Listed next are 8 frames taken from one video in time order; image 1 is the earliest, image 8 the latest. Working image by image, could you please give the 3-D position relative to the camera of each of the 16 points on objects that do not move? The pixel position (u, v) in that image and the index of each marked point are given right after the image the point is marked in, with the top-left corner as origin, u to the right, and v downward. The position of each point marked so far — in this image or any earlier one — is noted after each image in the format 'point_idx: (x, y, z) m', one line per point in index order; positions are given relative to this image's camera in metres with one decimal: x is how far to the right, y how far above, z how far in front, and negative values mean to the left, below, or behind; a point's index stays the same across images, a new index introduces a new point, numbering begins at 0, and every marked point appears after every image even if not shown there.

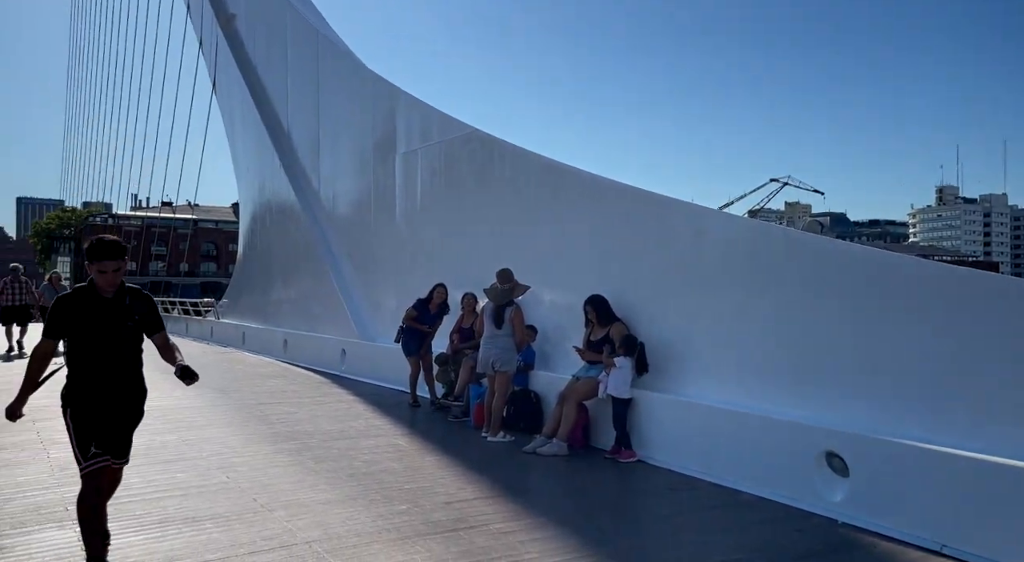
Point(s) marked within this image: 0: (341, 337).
0: (-2.1, -0.7, +10.1) m
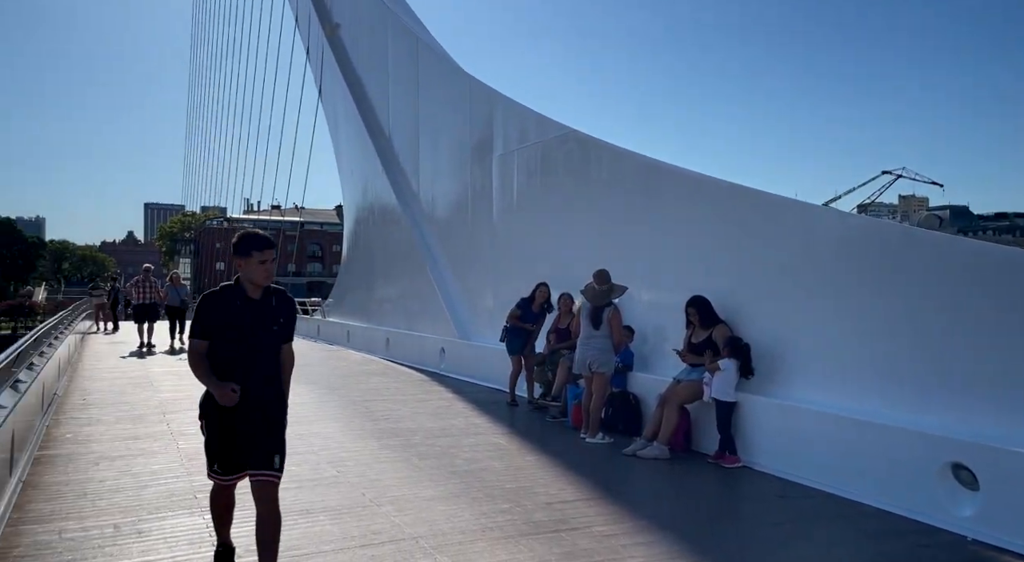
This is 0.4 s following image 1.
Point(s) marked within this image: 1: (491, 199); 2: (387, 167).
0: (-0.9, -0.7, +10.4) m
1: (-0.2, +1.0, +9.5) m
2: (-2.0, +1.8, +13.3) m
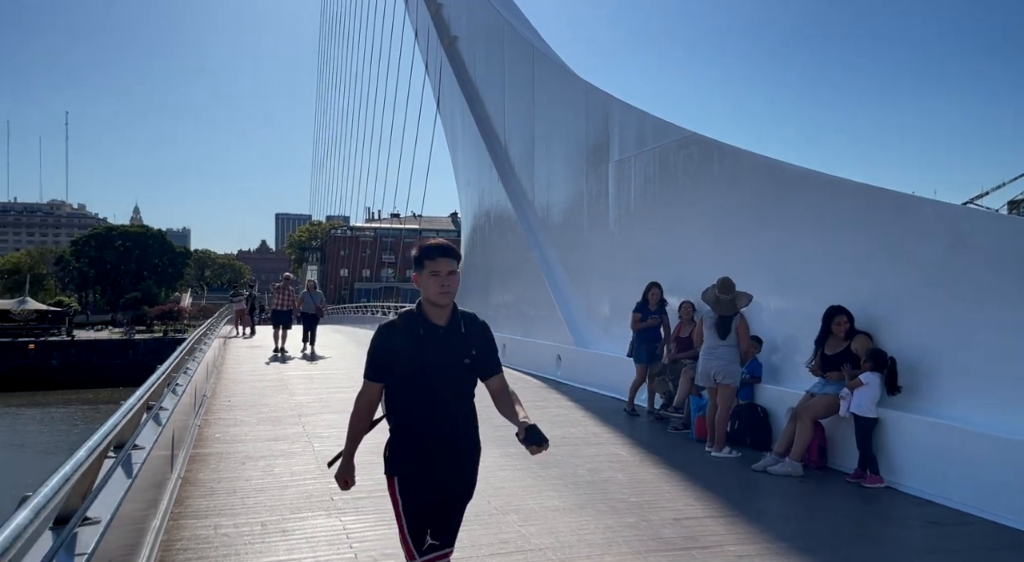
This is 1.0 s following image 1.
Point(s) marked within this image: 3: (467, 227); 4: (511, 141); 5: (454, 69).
0: (+0.6, -0.8, +10.4) m
1: (+1.1, +0.9, +9.5) m
2: (-0.1, +1.7, +13.5) m
3: (-0.9, +1.1, +16.2) m
4: (0.0, +2.3, +13.4) m
5: (-1.1, +4.2, +16.5) m
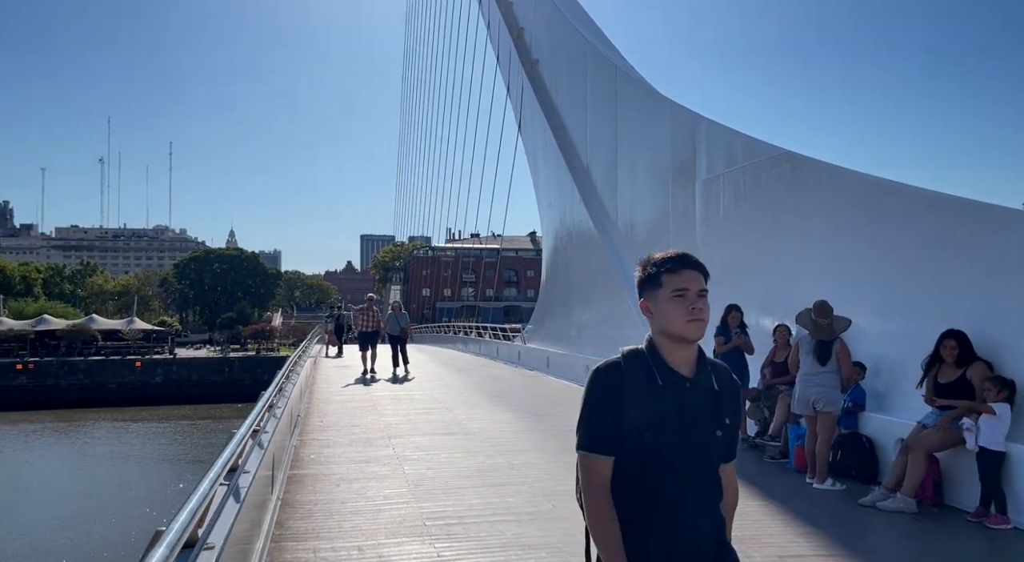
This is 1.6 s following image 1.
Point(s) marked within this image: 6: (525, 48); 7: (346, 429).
0: (+1.6, -1.0, +10.2) m
1: (+2.1, +0.6, +9.3) m
2: (+1.2, +1.4, +13.4) m
3: (+0.7, +0.7, +16.2) m
4: (+1.3, +1.9, +13.4) m
5: (+0.5, +3.8, +16.6) m
6: (+0.3, +5.0, +17.8) m
7: (-1.4, -1.2, +7.1) m
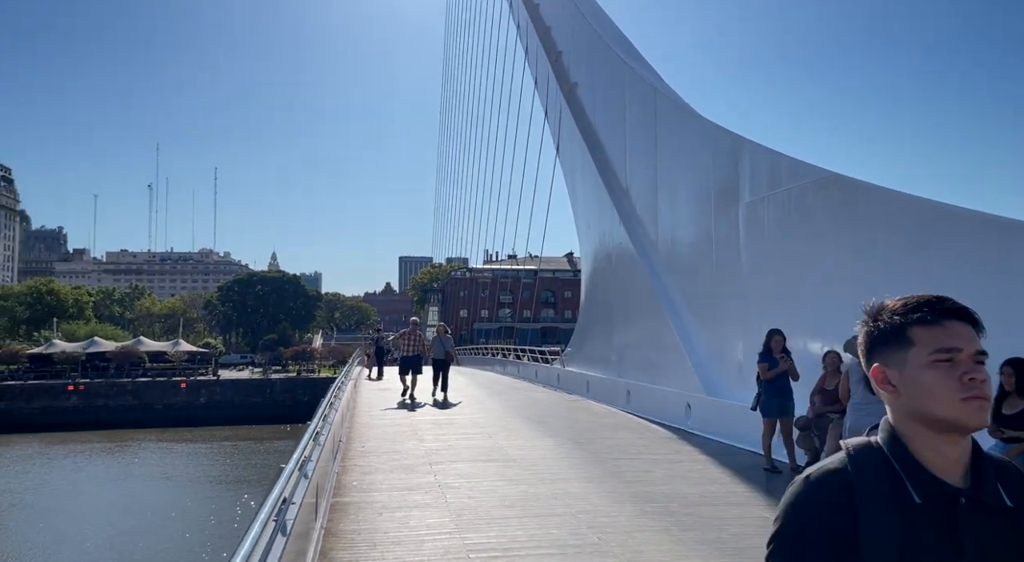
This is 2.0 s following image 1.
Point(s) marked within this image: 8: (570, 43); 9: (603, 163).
0: (+2.1, -1.3, +10.1) m
1: (+2.5, +0.4, +9.2) m
2: (+1.8, +1.0, +13.3) m
3: (+1.5, +0.2, +16.2) m
4: (+1.9, +1.6, +13.3) m
5: (+1.2, +3.3, +16.6) m
6: (+1.1, +4.5, +17.8) m
7: (-1.1, -1.5, +7.1) m
8: (+1.2, +5.0, +17.6) m
9: (+1.6, +2.1, +14.8) m
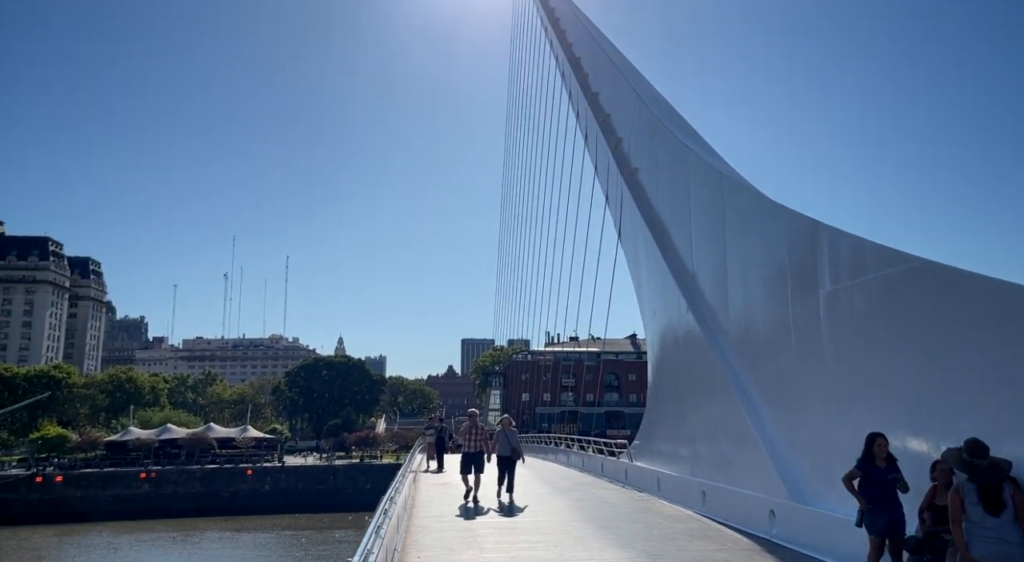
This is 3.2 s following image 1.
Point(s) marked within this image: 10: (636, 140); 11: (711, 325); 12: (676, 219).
0: (+2.9, -2.4, +9.3) m
1: (+3.2, -0.6, +8.6) m
2: (+2.8, -0.4, +12.8) m
3: (+2.6, -1.4, +15.5) m
4: (+2.9, +0.2, +12.8) m
5: (+2.4, +1.6, +16.2) m
6: (+2.4, +2.6, +17.6) m
7: (-0.5, -2.3, +6.5) m
8: (+2.5, +3.2, +17.4) m
9: (+2.7, +0.5, +14.3) m
10: (+2.5, +2.8, +16.9) m
11: (+2.9, -0.7, +12.1) m
12: (+2.8, +1.0, +14.1) m
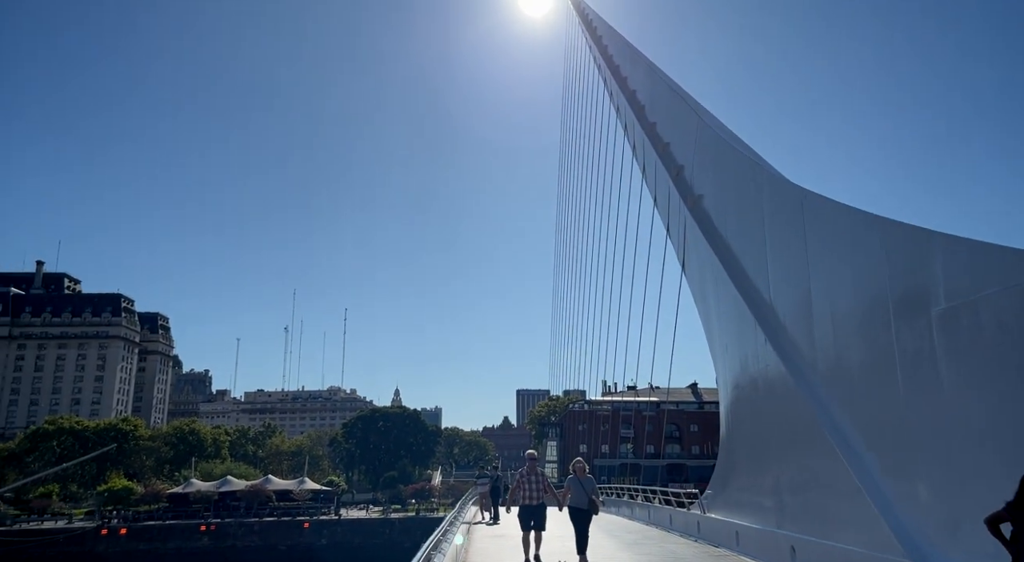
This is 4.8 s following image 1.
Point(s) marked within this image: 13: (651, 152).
0: (+3.5, -2.6, +7.9) m
1: (+3.7, -0.7, +7.3) m
2: (+3.6, -0.8, +11.5) m
3: (+3.7, -2.0, +14.2) m
4: (+3.7, -0.2, +11.6) m
5: (+3.5, +1.0, +15.1) m
6: (+3.5, +1.9, +16.5) m
7: (-0.1, -2.4, +5.4) m
8: (+3.6, +2.5, +16.4) m
9: (+3.6, 0.0, +13.1) m
10: (+3.6, +2.2, +15.8) m
11: (+3.7, -1.0, +10.8) m
12: (+3.6, +0.5, +12.9) m
13: (+3.2, +3.0, +19.4) m
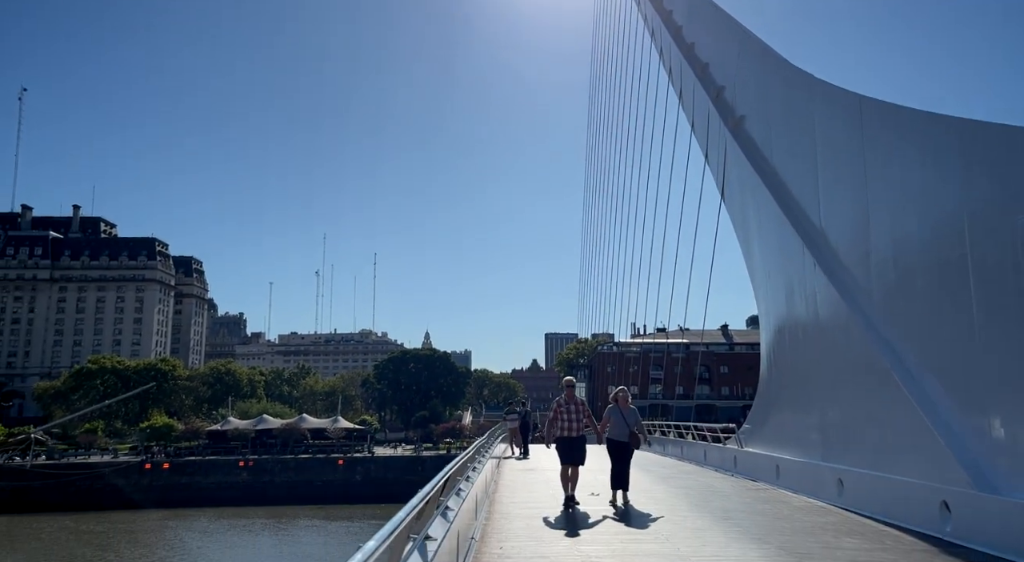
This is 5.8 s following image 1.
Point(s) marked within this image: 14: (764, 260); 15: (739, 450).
0: (+3.7, -1.8, +7.2) m
1: (+4.0, 0.0, +6.5) m
2: (+4.0, +0.3, +10.7) m
3: (+4.2, -0.8, +13.5) m
4: (+4.1, +0.8, +10.7) m
5: (+4.0, +2.3, +14.2) m
6: (+4.0, +3.3, +15.5) m
7: (+0.1, -1.7, +4.8) m
8: (+4.1, +3.9, +15.3) m
9: (+4.0, +1.2, +12.3) m
10: (+4.1, +3.5, +14.8) m
11: (+4.1, 0.0, +10.0) m
12: (+4.1, +1.7, +12.0) m
13: (+3.9, +4.6, +18.3) m
14: (+4.1, +0.4, +13.6) m
15: (+3.8, -2.8, +14.0) m
